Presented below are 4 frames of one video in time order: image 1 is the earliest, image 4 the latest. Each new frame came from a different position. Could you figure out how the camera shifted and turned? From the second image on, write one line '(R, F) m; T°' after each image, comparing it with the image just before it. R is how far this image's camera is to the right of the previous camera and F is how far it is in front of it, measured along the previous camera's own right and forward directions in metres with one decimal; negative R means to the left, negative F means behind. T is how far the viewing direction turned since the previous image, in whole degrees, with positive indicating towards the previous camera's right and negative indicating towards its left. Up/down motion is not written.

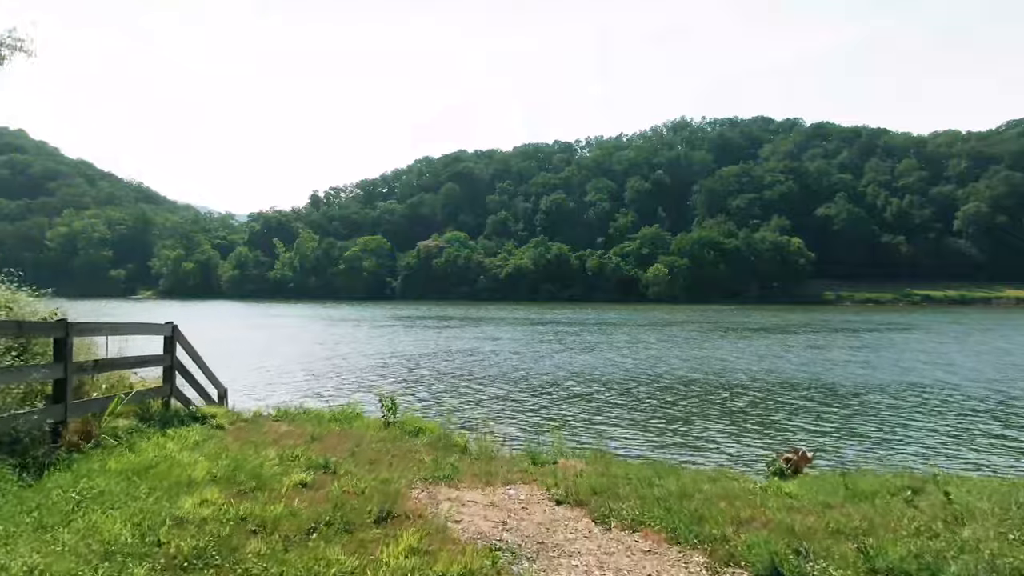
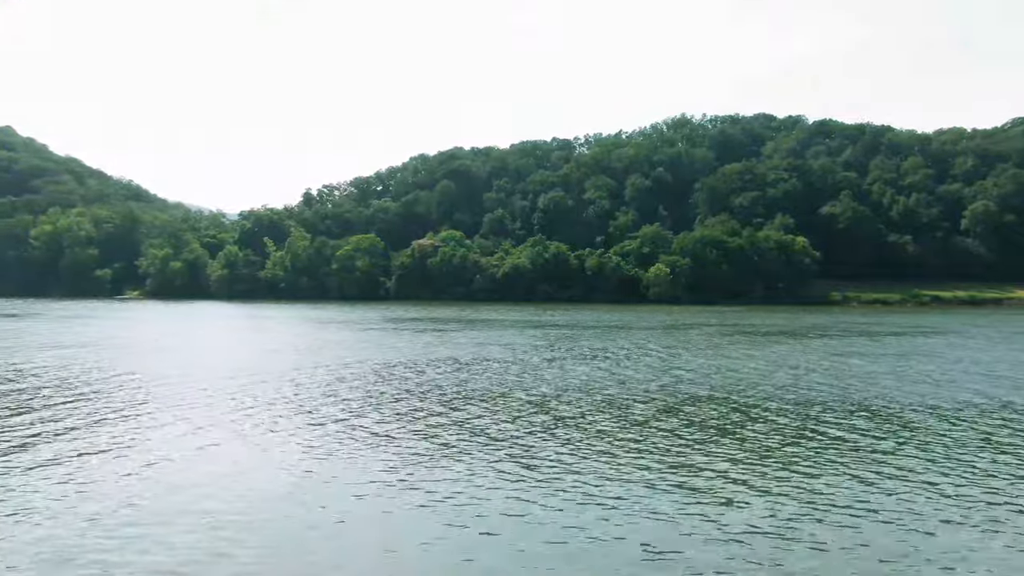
(0.0, +3.2) m; 0°
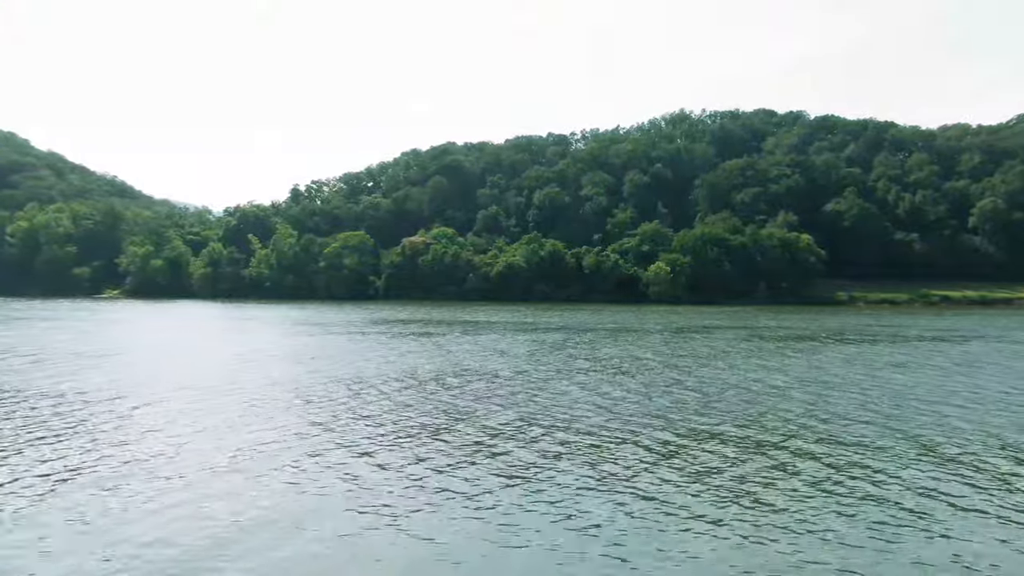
(0.0, +4.1) m; 0°
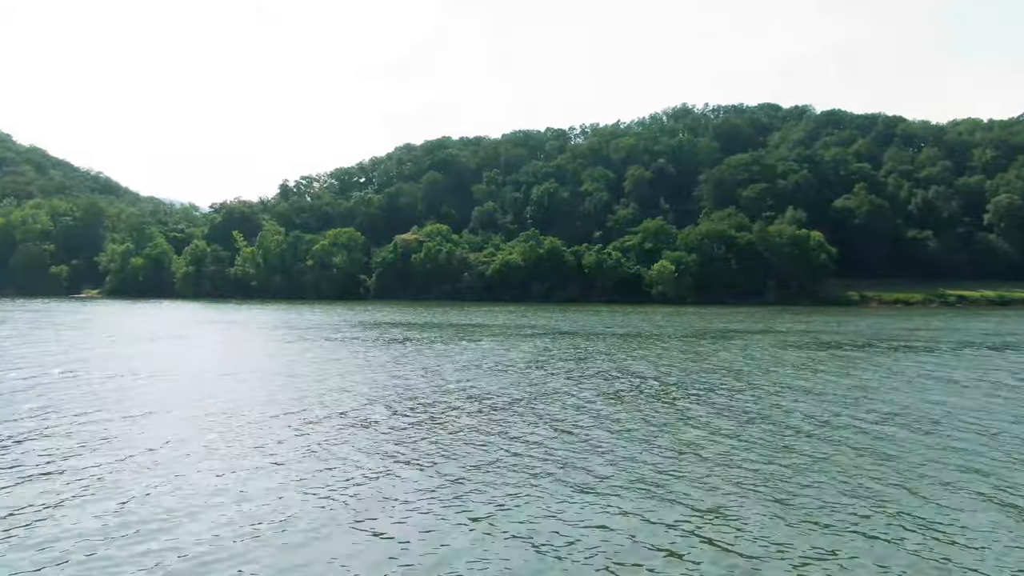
(+0.1, +4.8) m; 0°
